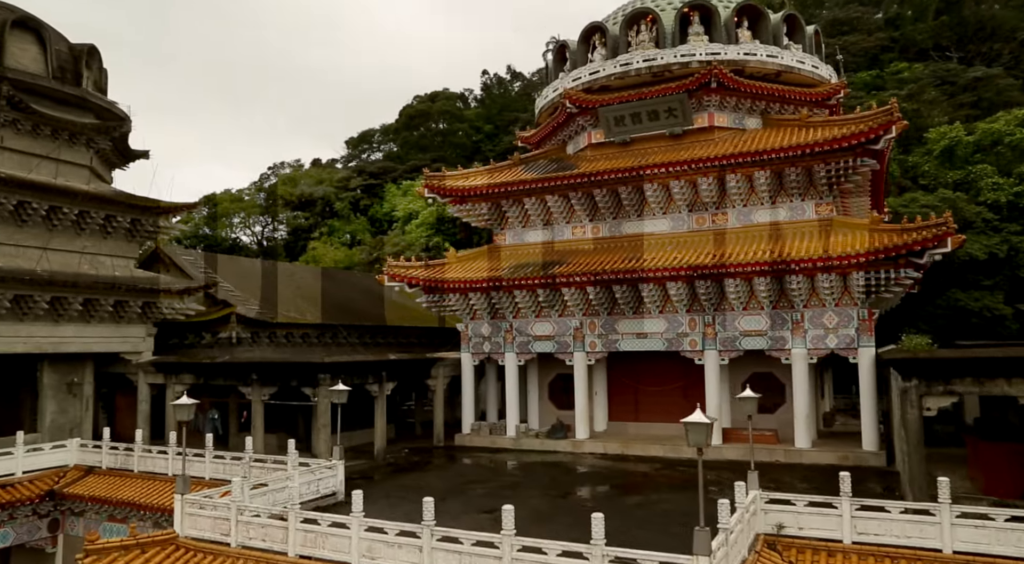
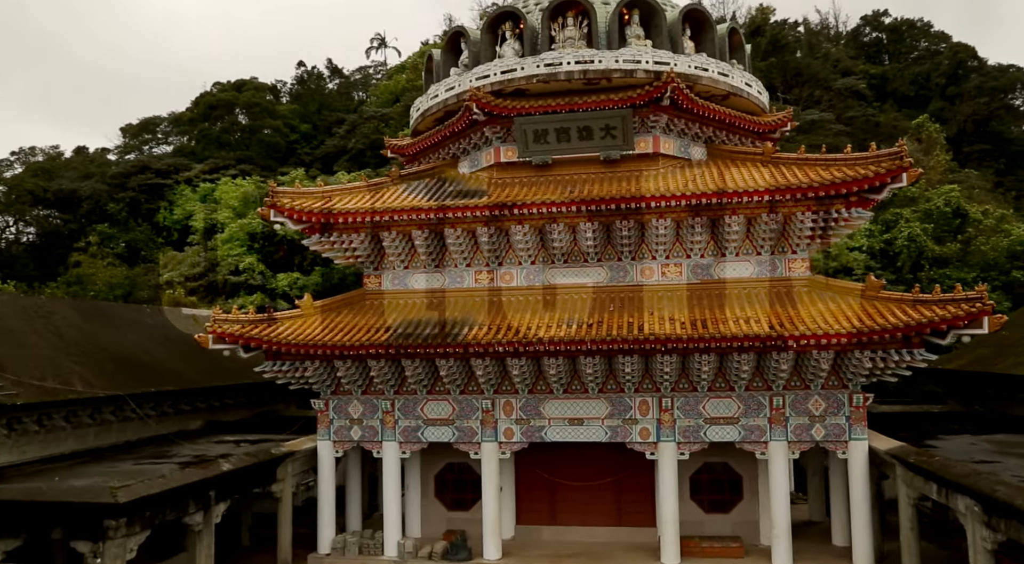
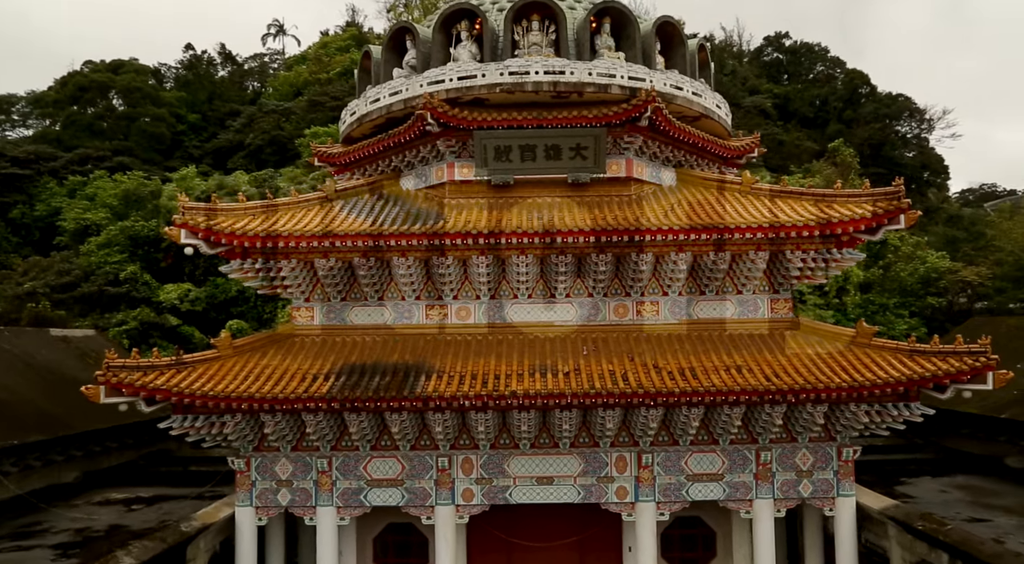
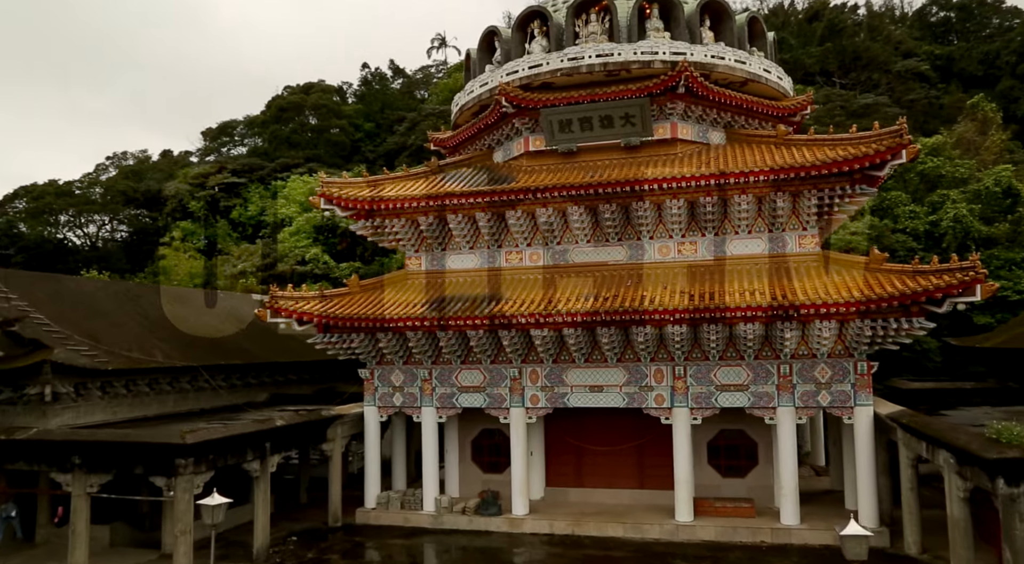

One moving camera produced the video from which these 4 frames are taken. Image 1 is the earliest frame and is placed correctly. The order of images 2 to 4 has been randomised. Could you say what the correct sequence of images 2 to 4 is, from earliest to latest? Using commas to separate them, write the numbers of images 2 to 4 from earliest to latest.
4, 2, 3
